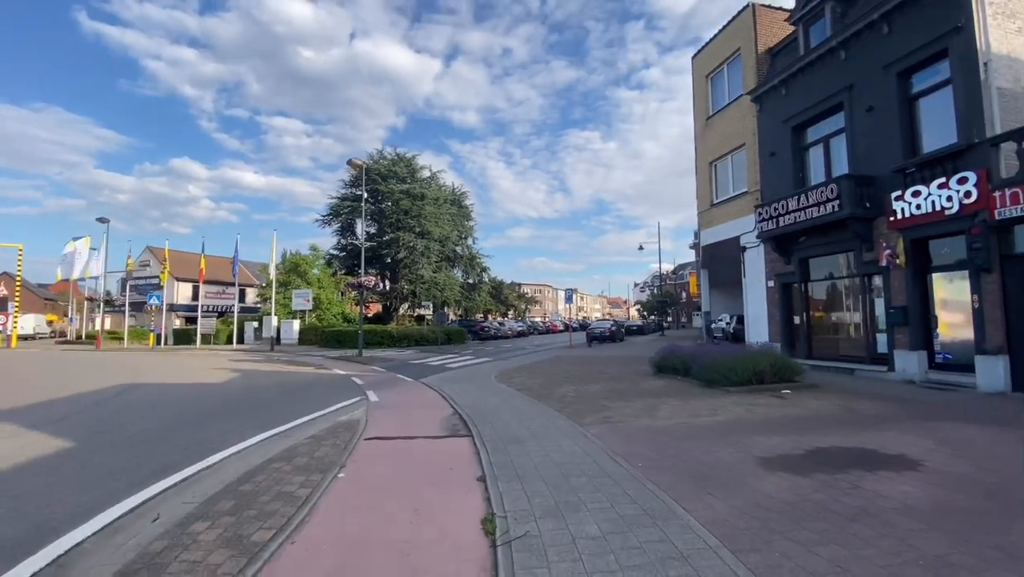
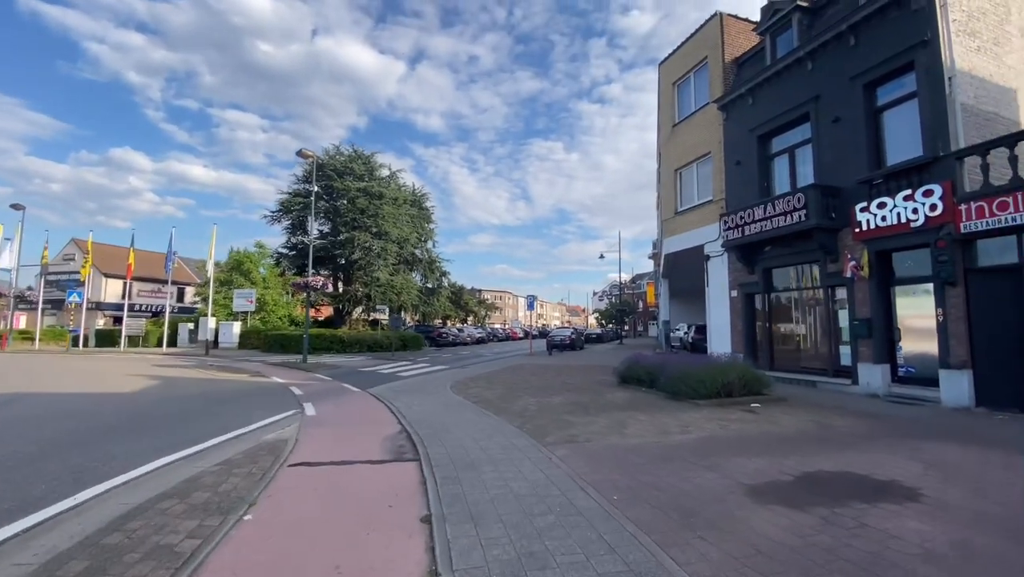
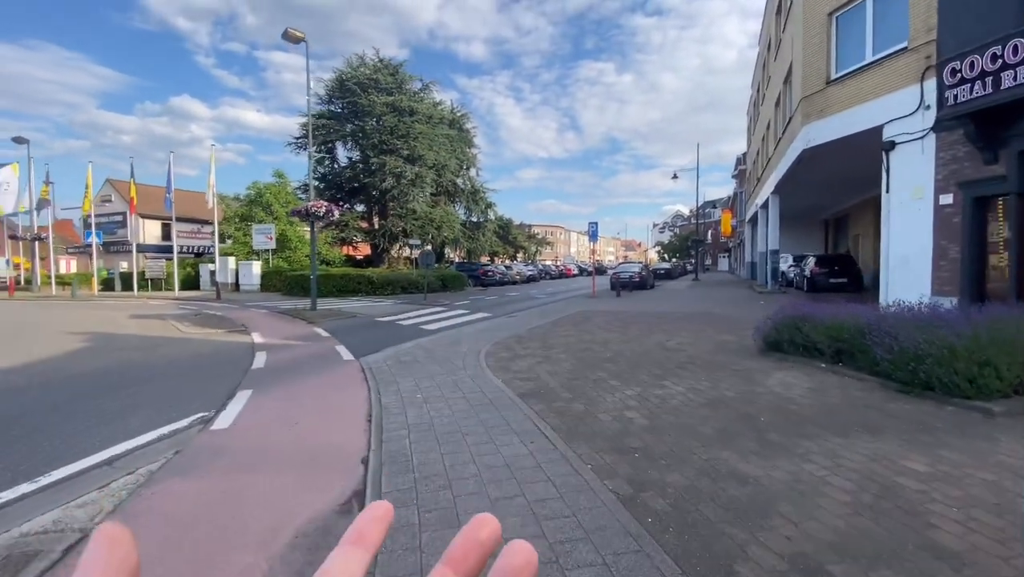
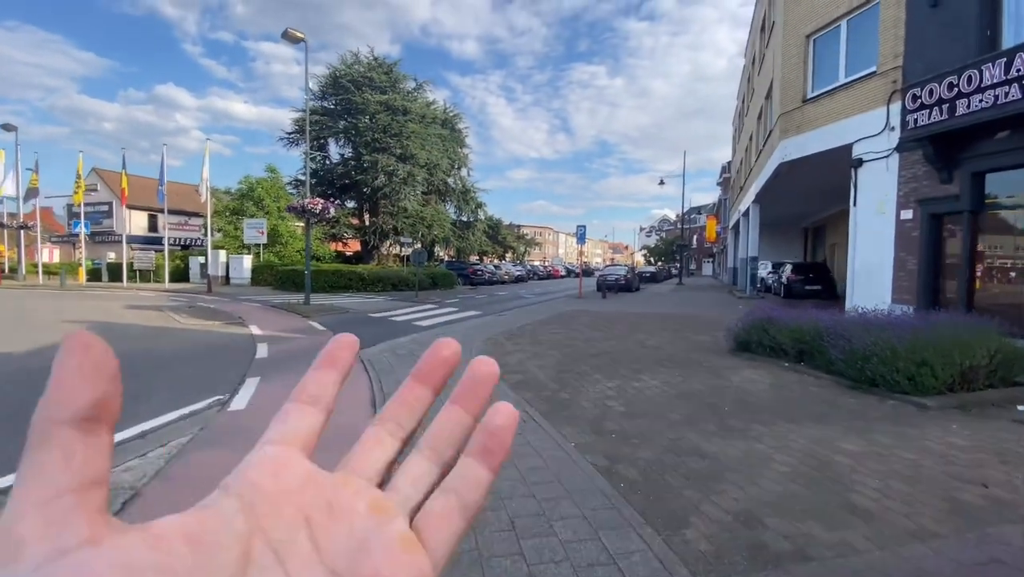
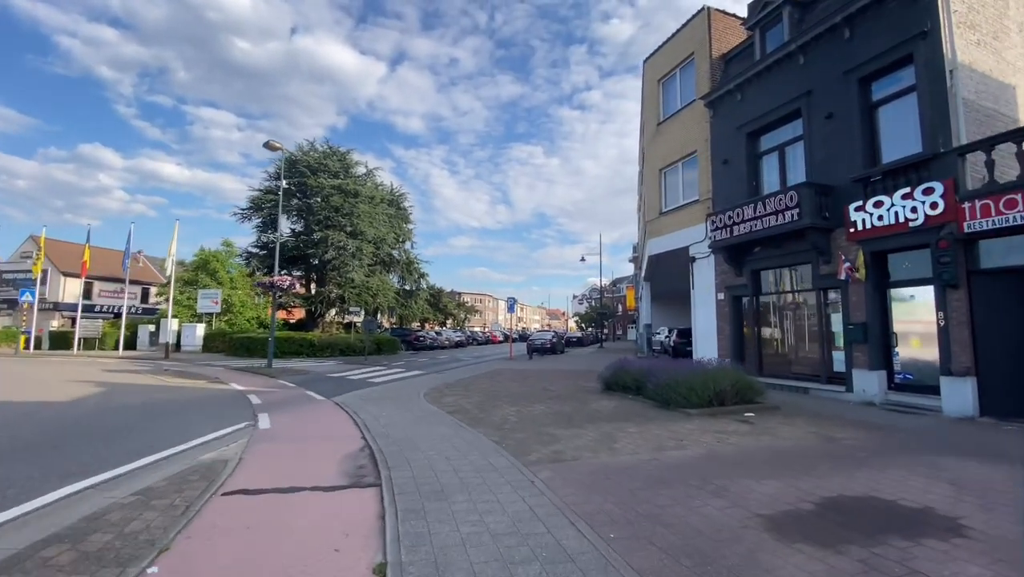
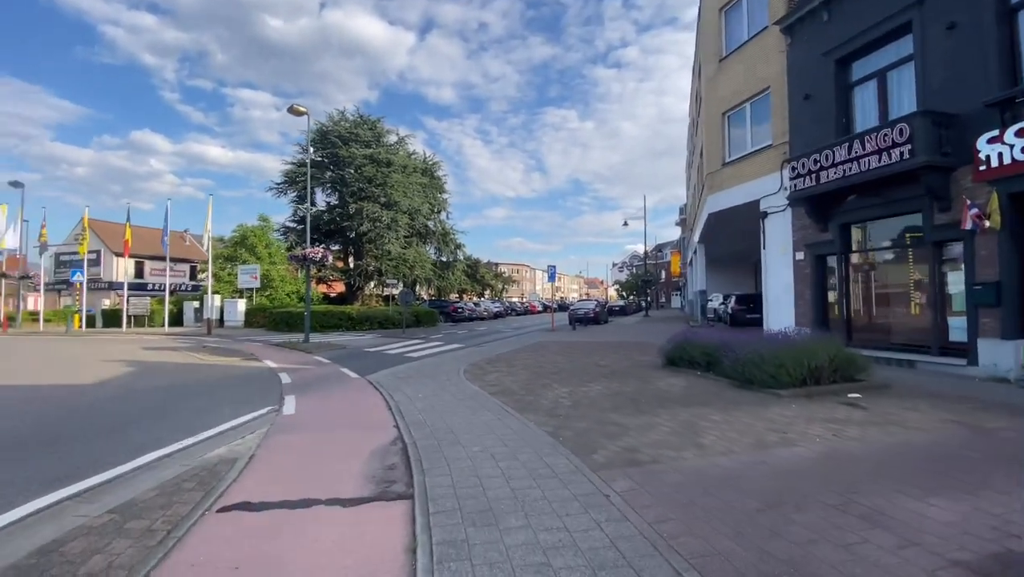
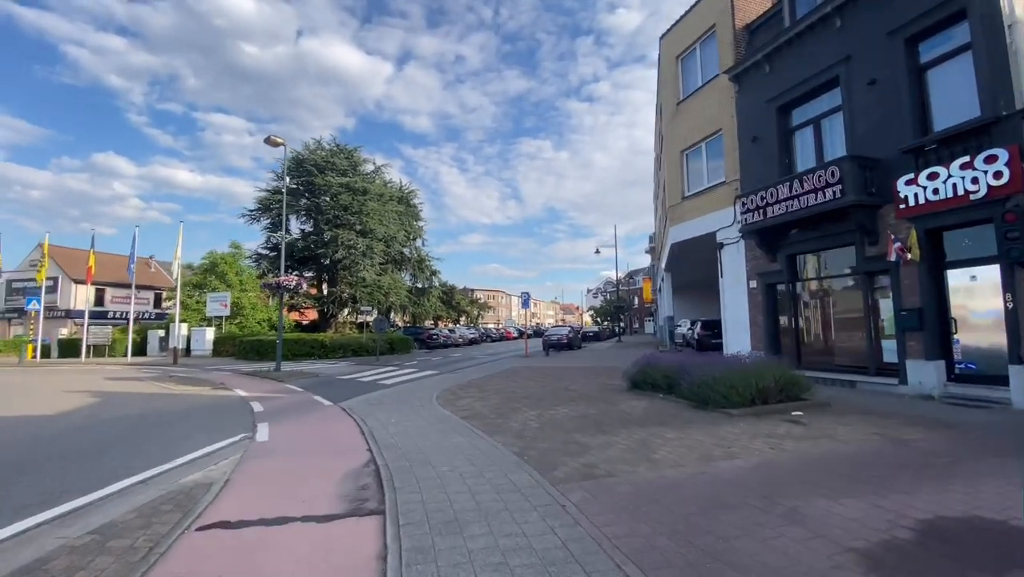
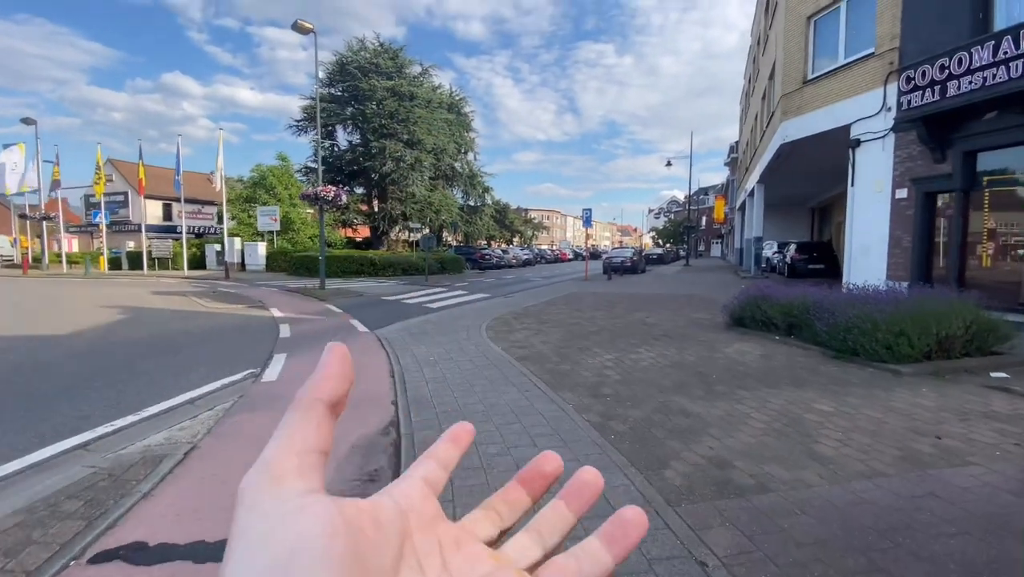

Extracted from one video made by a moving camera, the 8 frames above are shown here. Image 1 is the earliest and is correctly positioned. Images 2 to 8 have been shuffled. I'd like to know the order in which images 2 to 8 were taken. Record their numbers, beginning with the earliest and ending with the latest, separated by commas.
2, 5, 7, 6, 8, 4, 3
